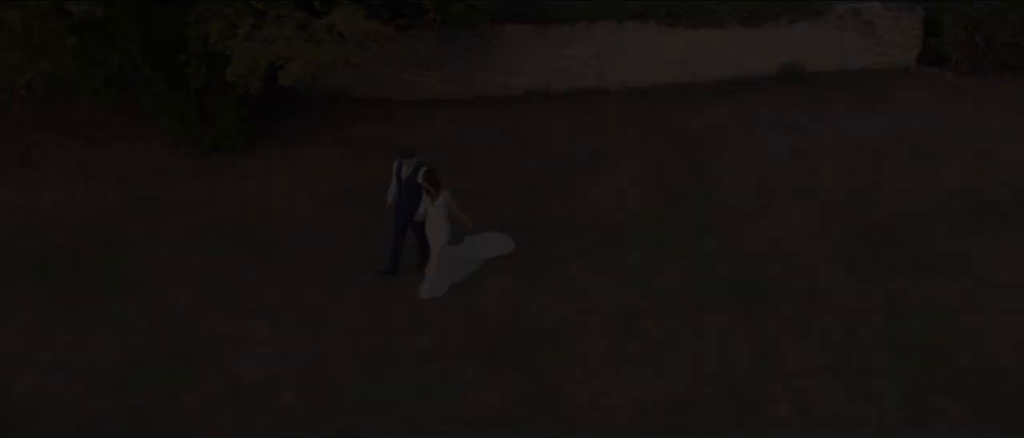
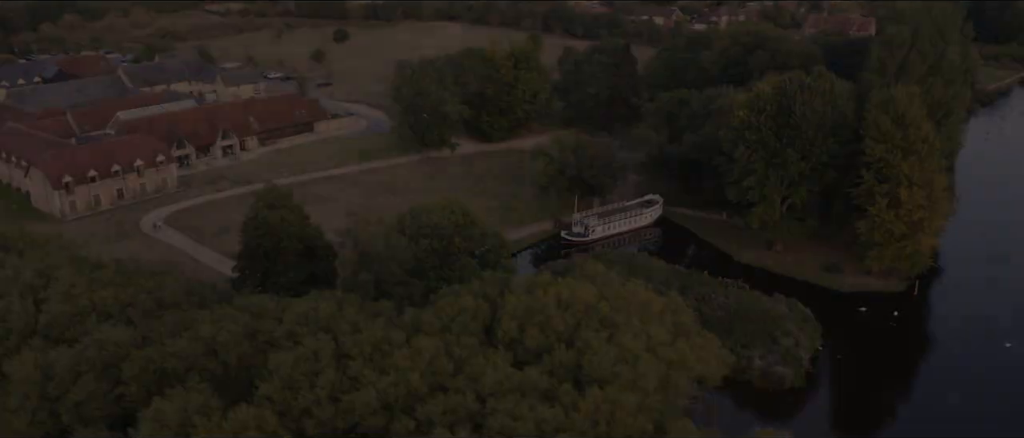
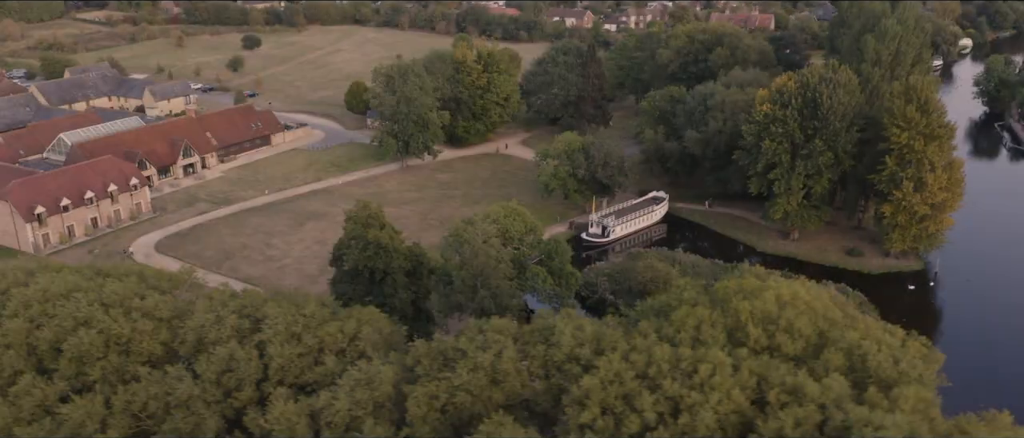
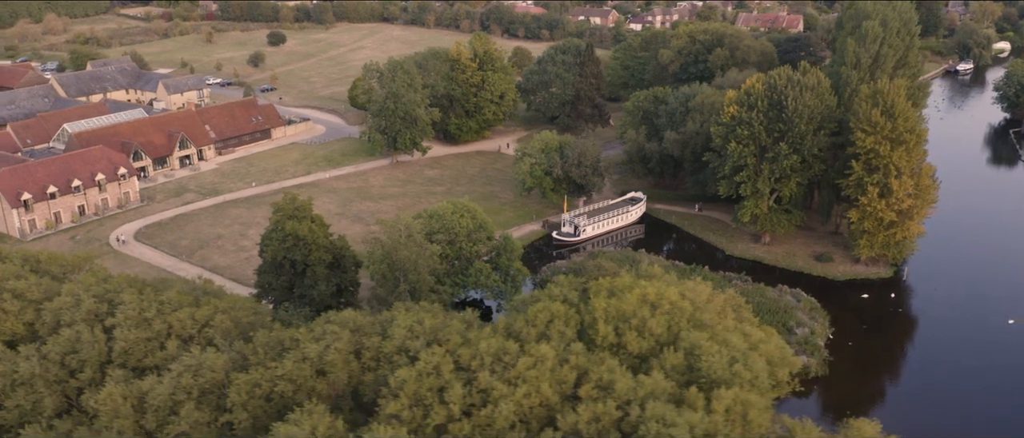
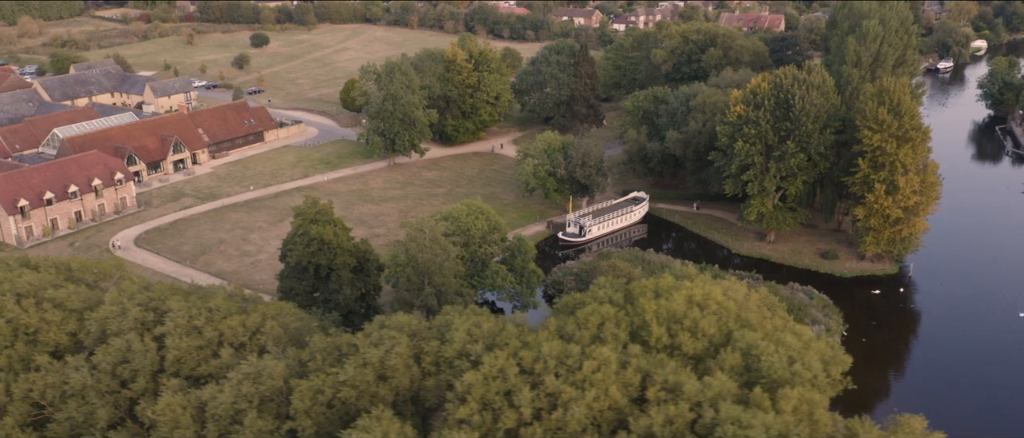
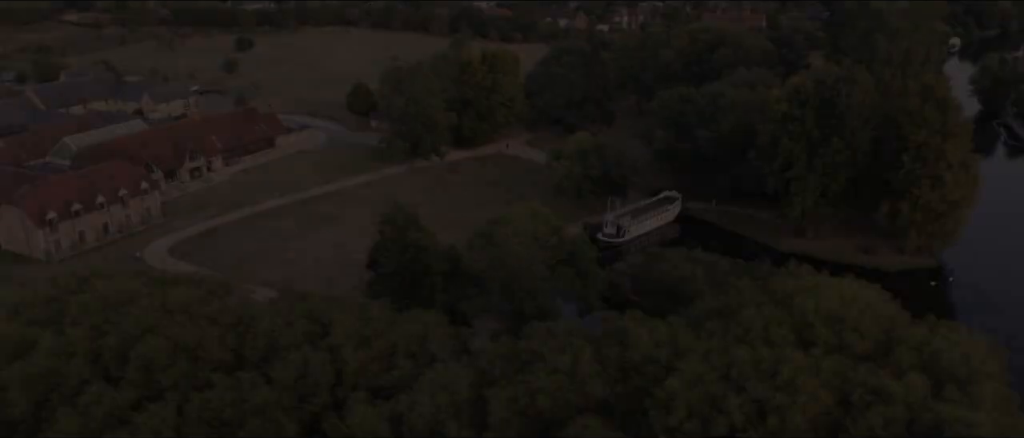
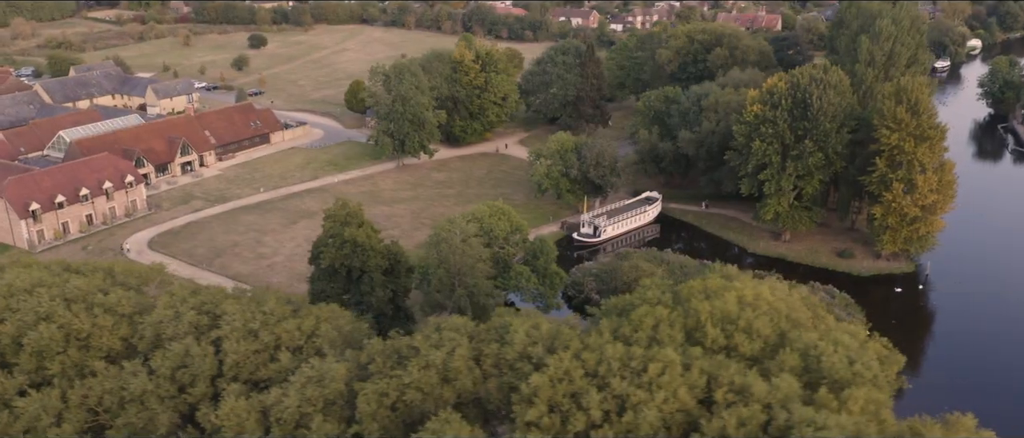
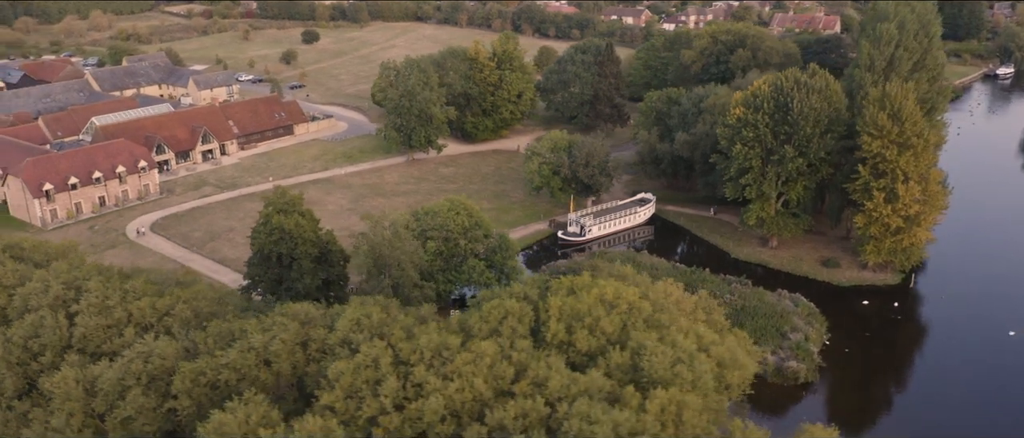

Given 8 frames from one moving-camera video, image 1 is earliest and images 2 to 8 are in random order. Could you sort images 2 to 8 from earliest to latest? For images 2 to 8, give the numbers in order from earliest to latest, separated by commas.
6, 3, 7, 5, 4, 8, 2
